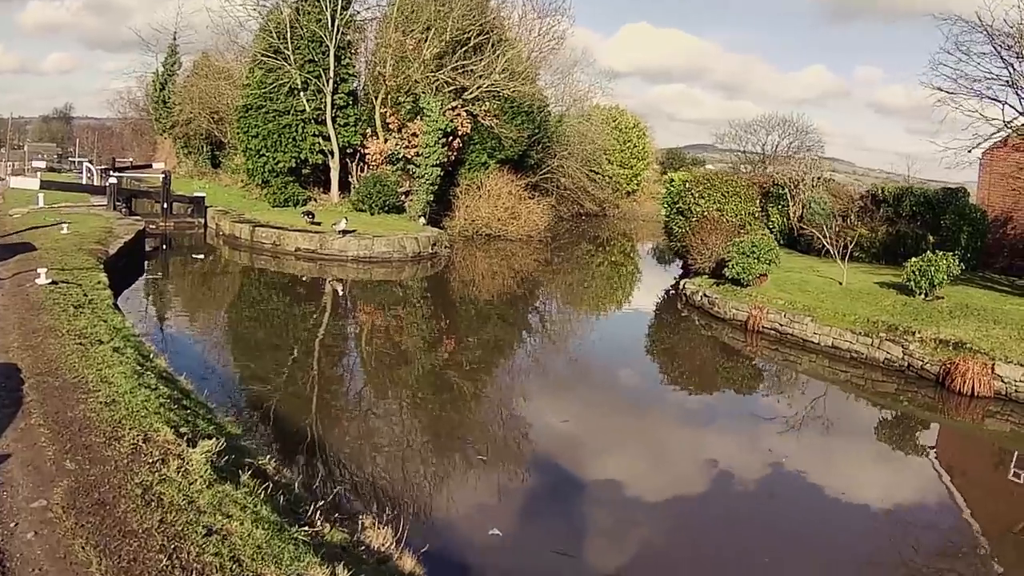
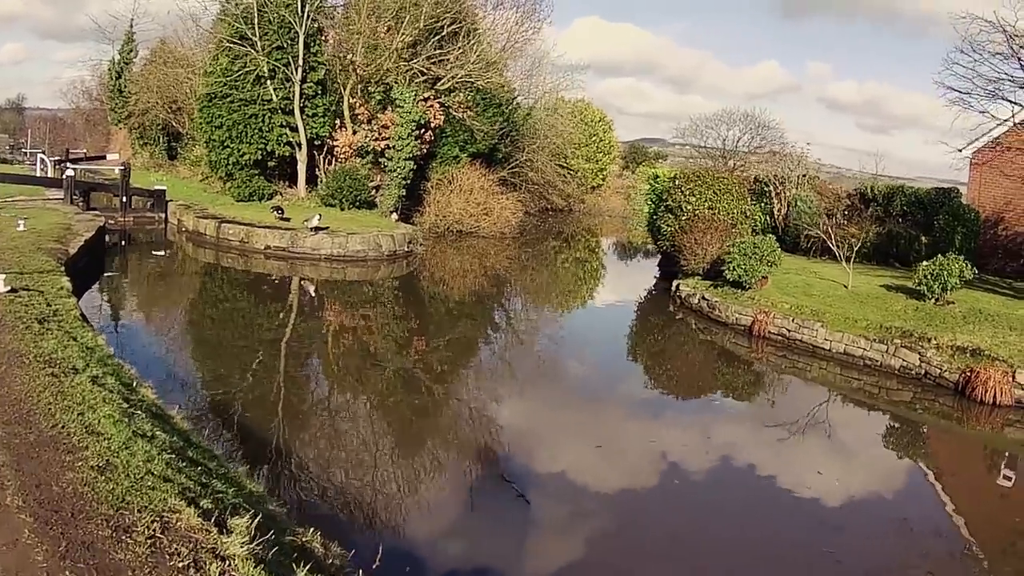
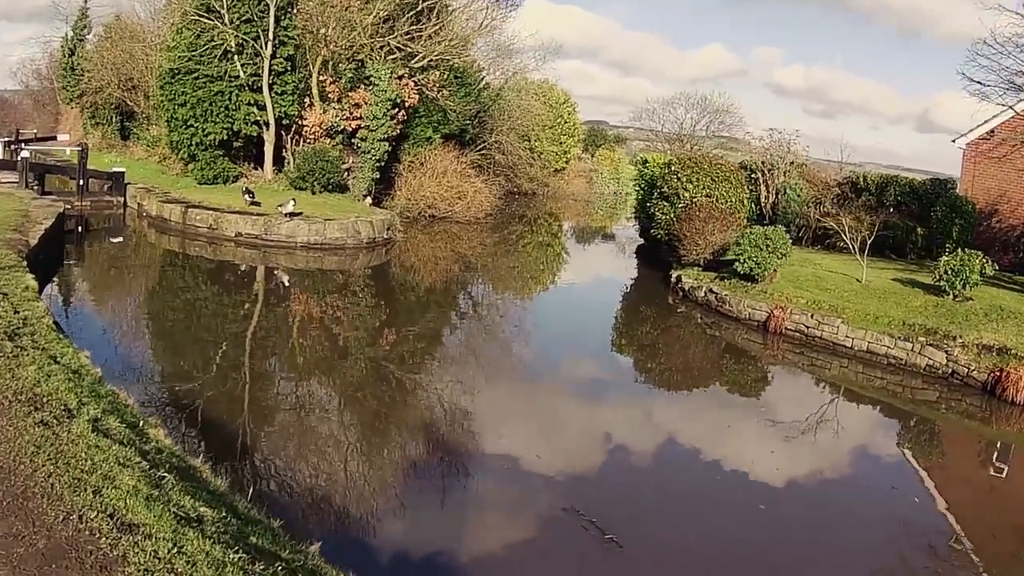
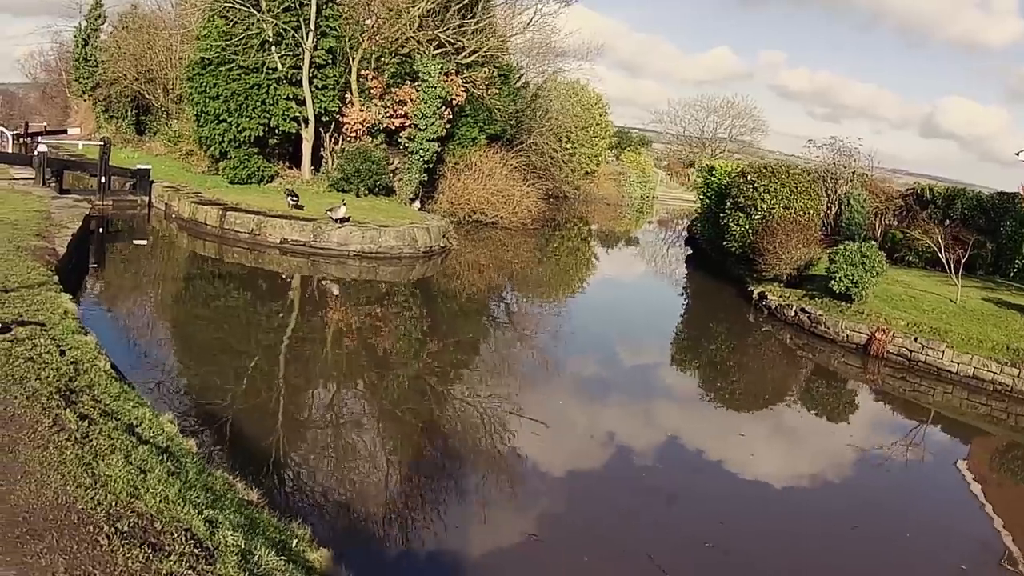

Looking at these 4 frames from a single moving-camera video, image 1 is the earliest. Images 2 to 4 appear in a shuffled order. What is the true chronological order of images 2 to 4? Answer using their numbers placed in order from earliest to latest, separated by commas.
2, 3, 4
